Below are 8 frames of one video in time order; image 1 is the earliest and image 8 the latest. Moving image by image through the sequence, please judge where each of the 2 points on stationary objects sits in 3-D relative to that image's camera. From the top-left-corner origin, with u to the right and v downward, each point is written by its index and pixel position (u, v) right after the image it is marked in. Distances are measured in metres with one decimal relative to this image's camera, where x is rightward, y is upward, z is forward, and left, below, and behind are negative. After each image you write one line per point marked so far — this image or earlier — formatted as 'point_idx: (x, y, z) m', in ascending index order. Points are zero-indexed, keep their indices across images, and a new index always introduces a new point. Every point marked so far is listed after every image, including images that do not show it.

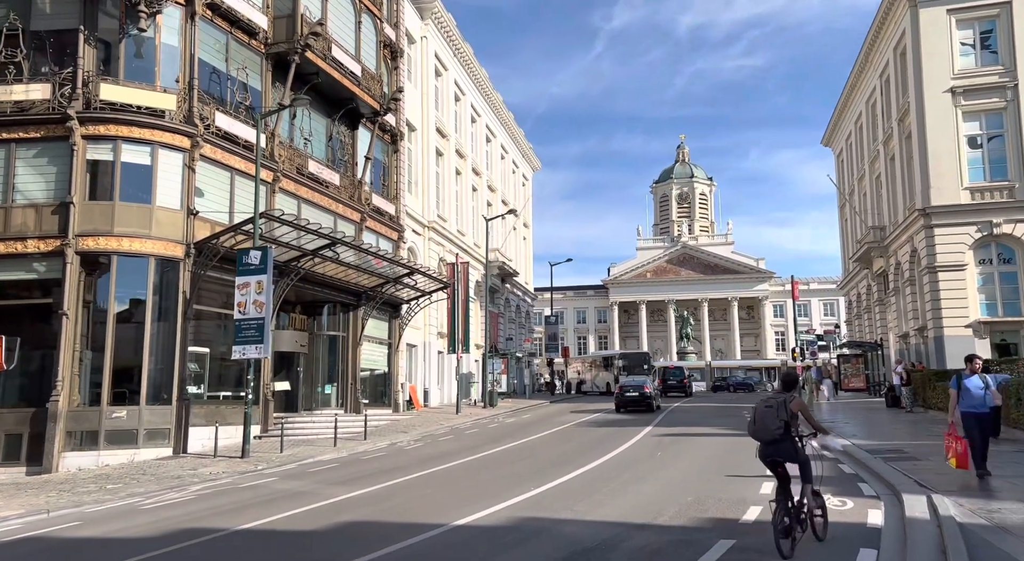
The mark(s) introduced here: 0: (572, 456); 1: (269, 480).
0: (+1.4, -4.4, +18.1) m
1: (-4.9, -4.0, +14.9) m
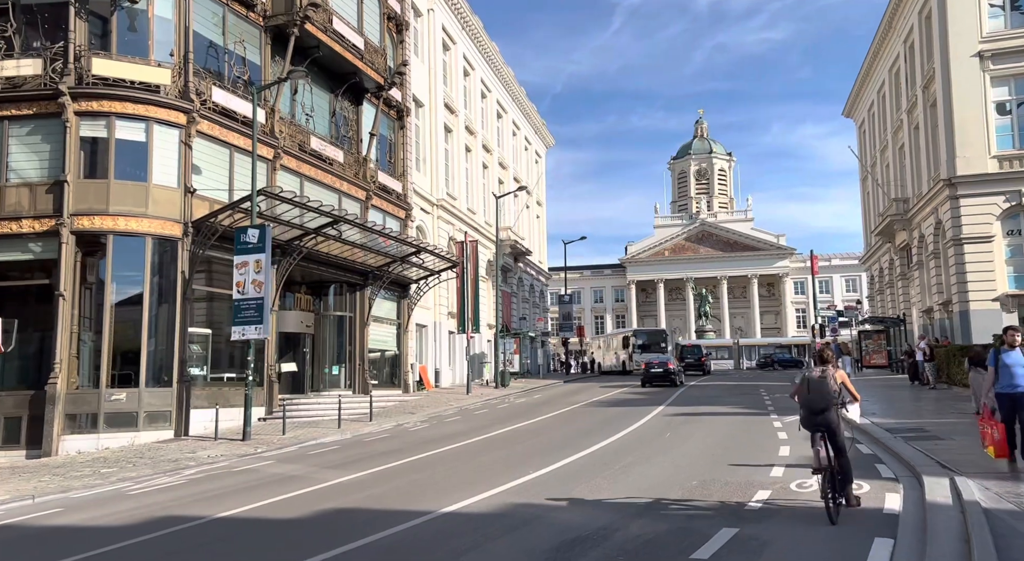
0: (+1.6, -3.8, +17.5) m
1: (-4.9, -3.6, +14.5) m
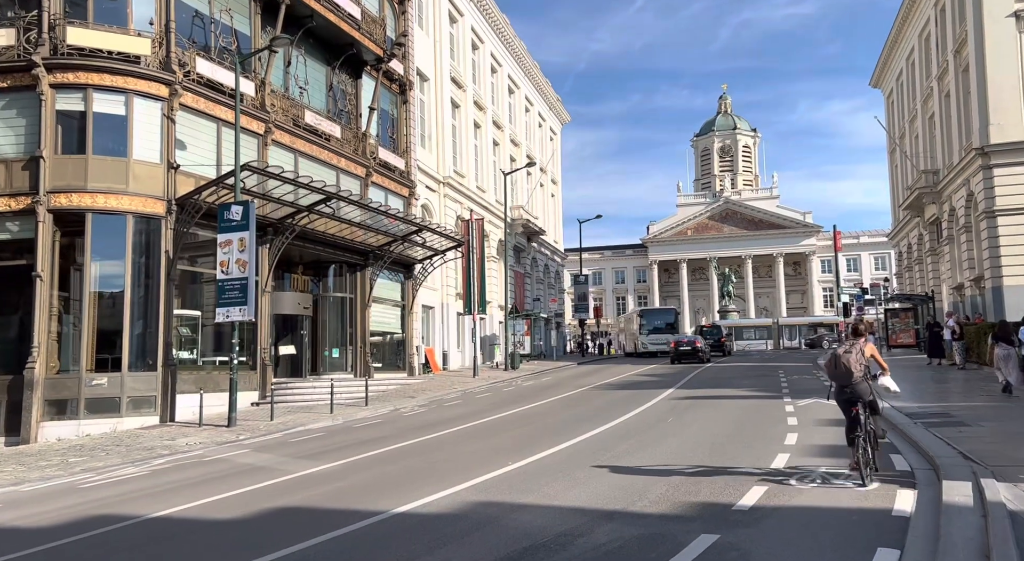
0: (+1.4, -3.3, +16.6) m
1: (-5.1, -3.2, +13.7) m
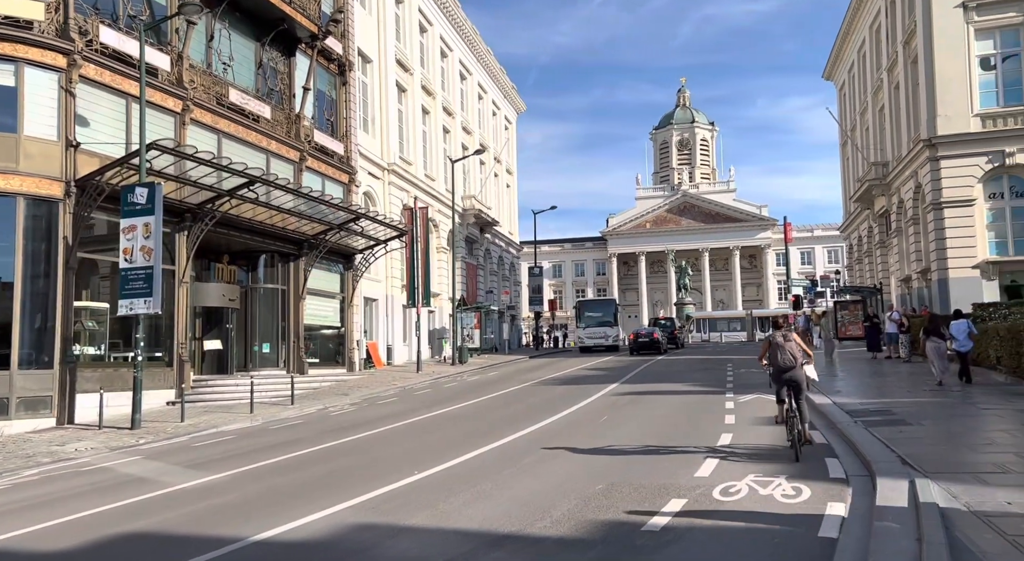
0: (-0.1, -3.0, +15.6) m
1: (-6.4, -3.0, +12.5) m
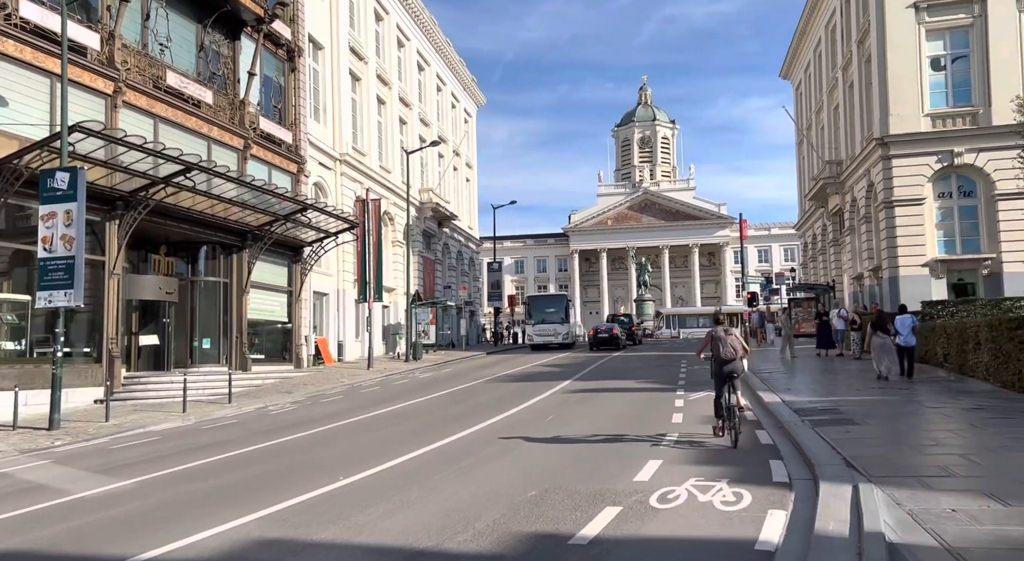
0: (-1.2, -2.9, +15.0) m
1: (-7.4, -2.9, +11.6) m
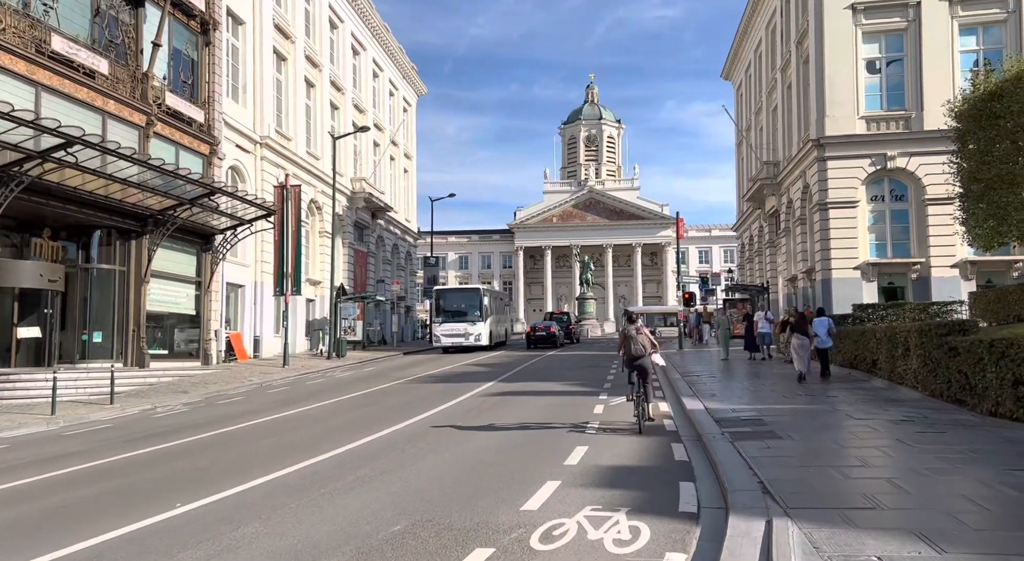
0: (-3.0, -2.8, +13.7) m
1: (-8.9, -2.6, +9.8) m
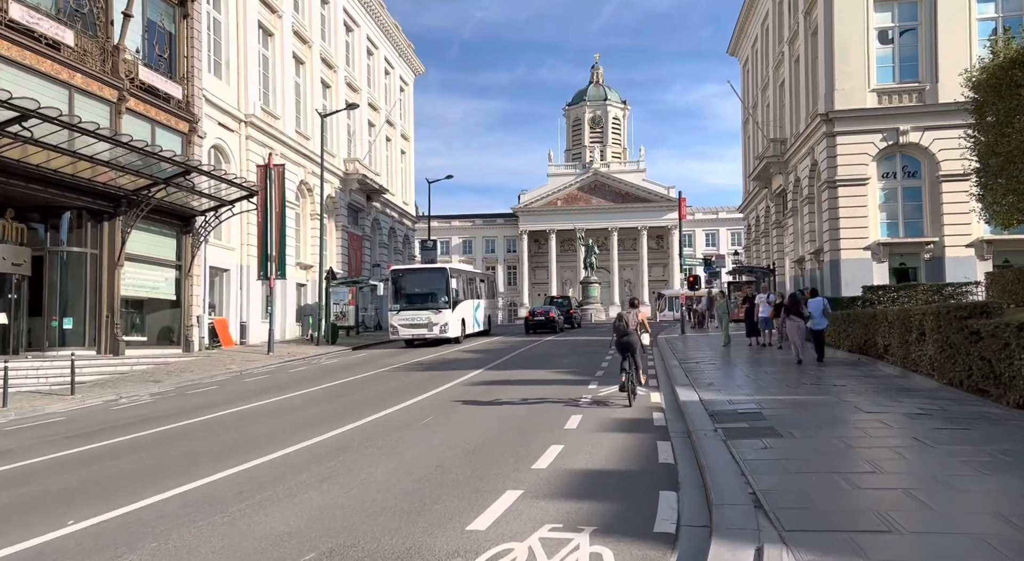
0: (-3.3, -2.5, +12.6) m
1: (-9.3, -2.4, +8.8) m
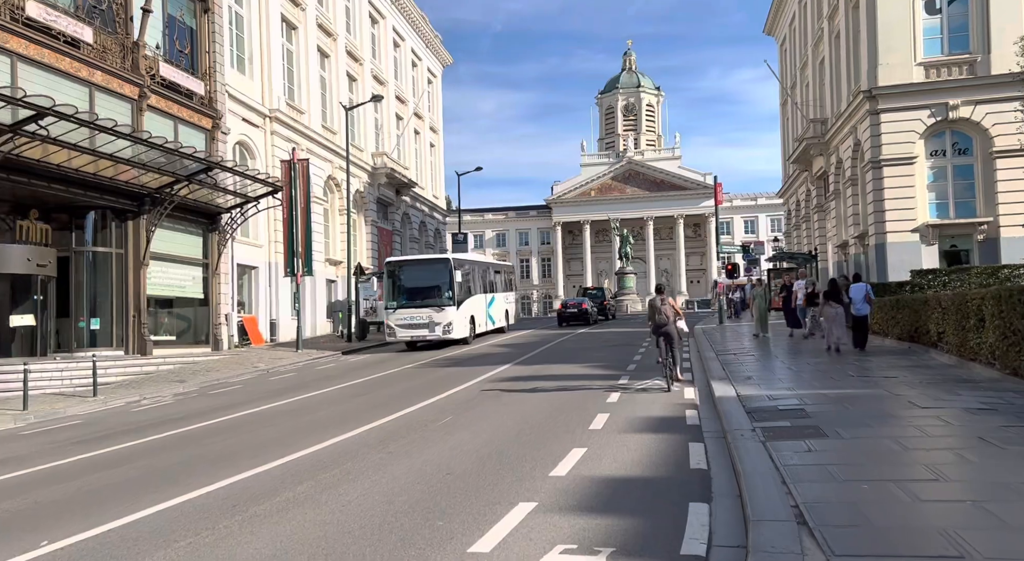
0: (-2.9, -2.4, +12.1) m
1: (-9.1, -2.5, +8.6) m
